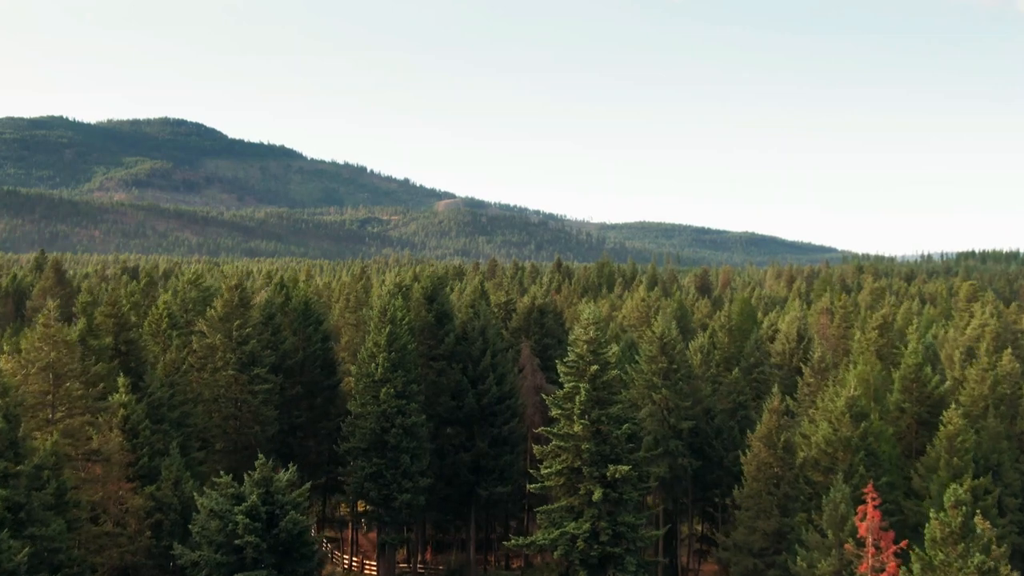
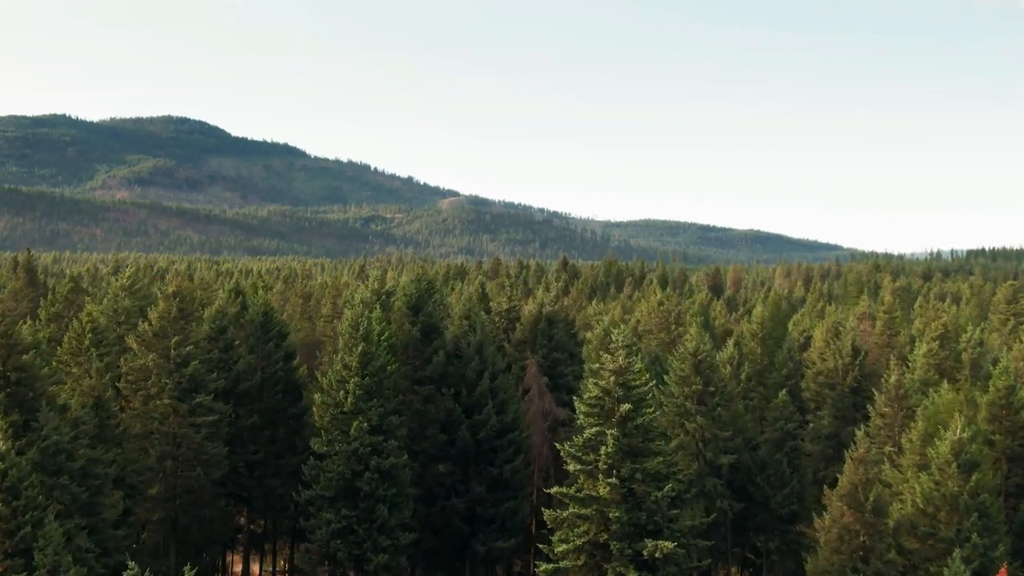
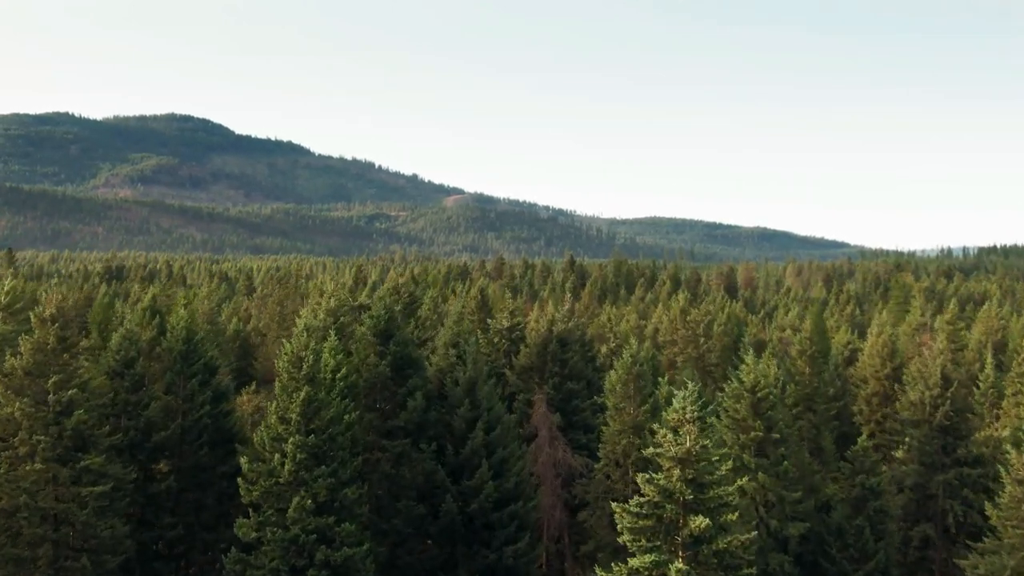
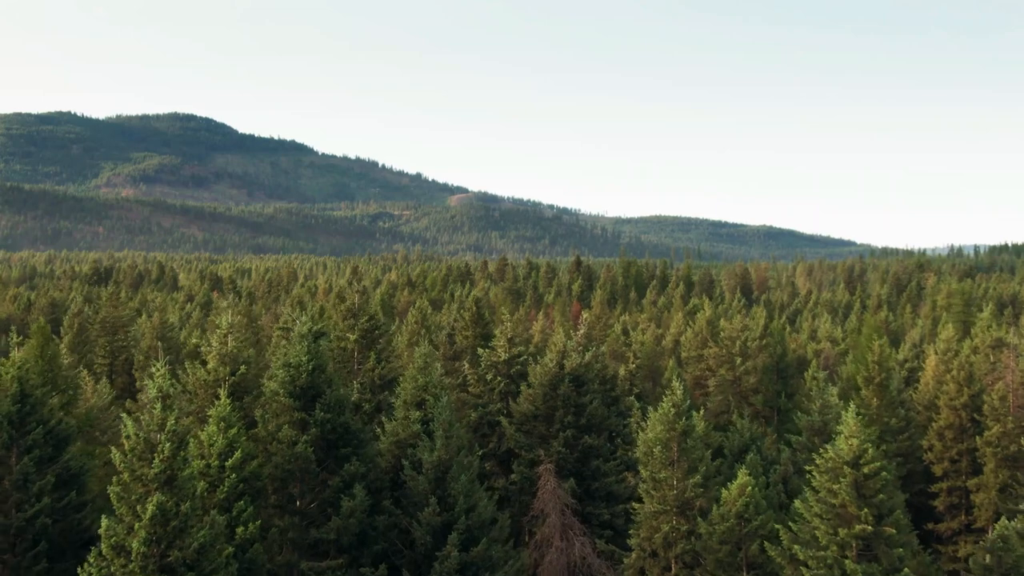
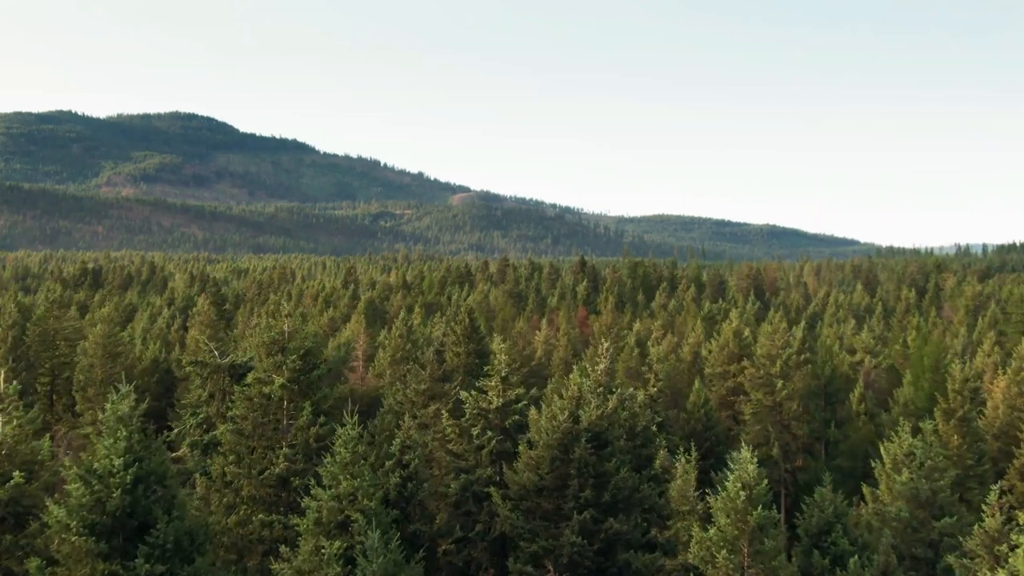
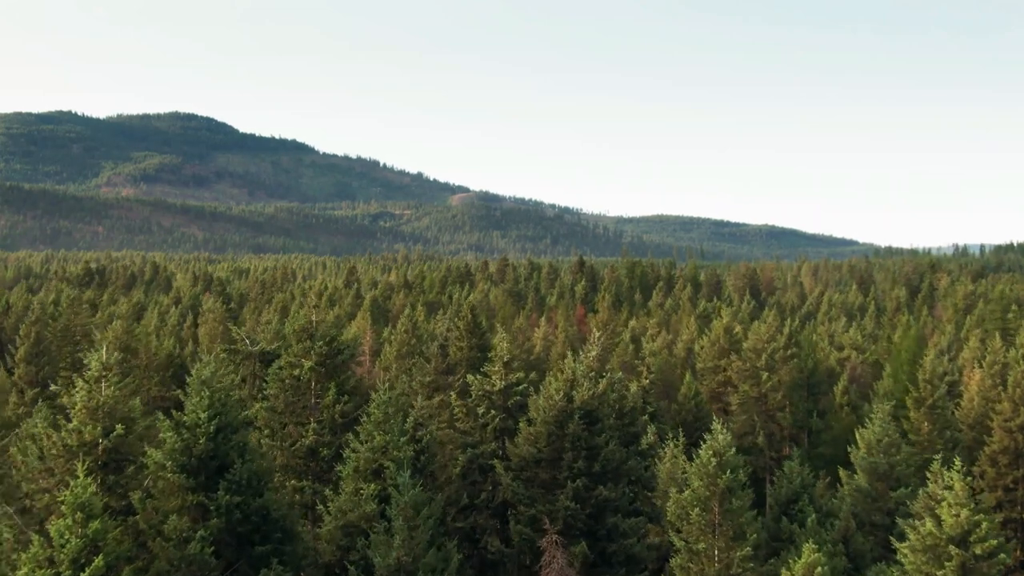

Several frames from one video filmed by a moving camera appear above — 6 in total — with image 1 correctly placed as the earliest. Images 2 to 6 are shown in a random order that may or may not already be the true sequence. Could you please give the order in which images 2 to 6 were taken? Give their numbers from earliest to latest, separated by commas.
2, 3, 4, 6, 5
